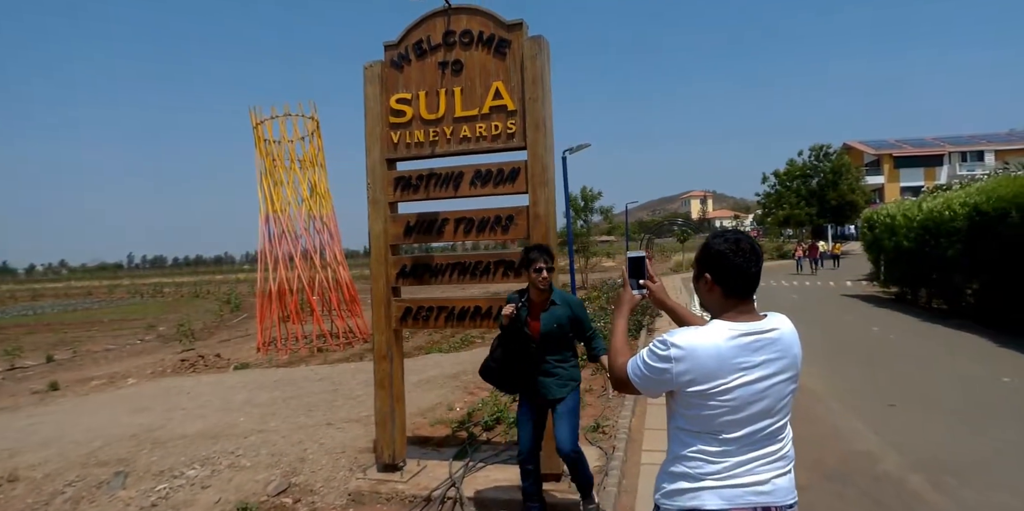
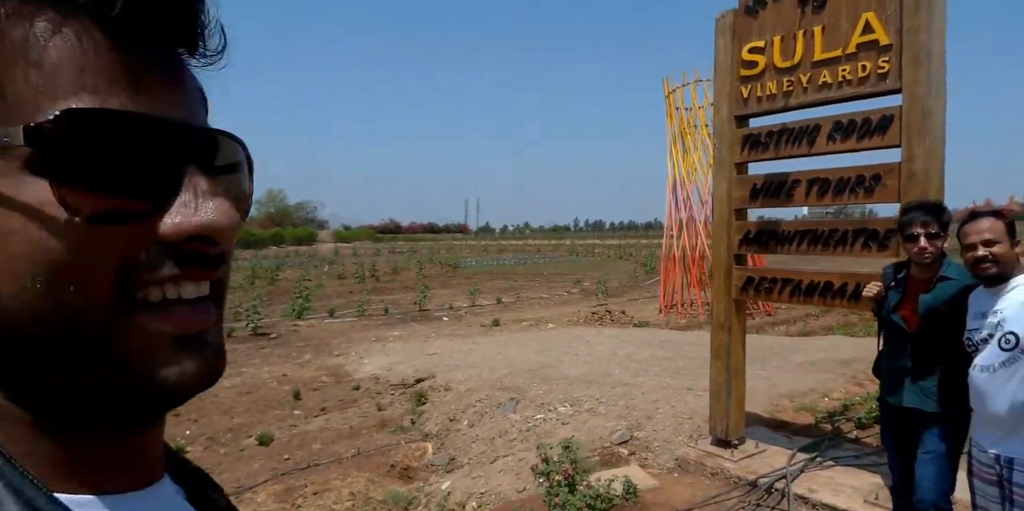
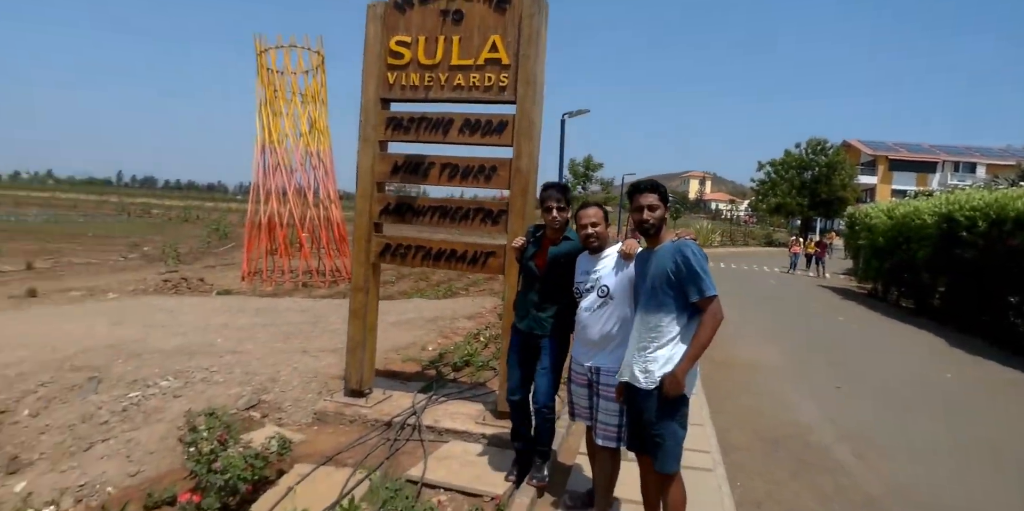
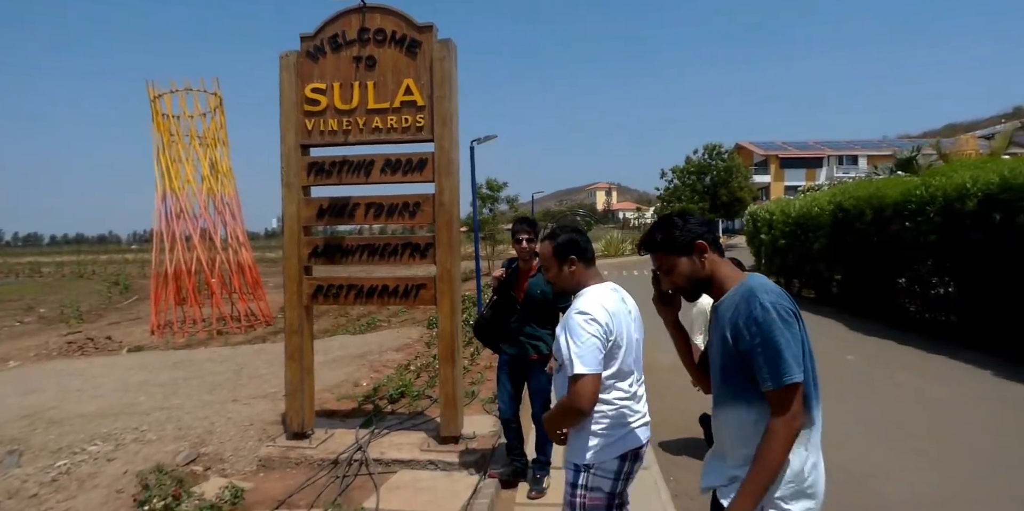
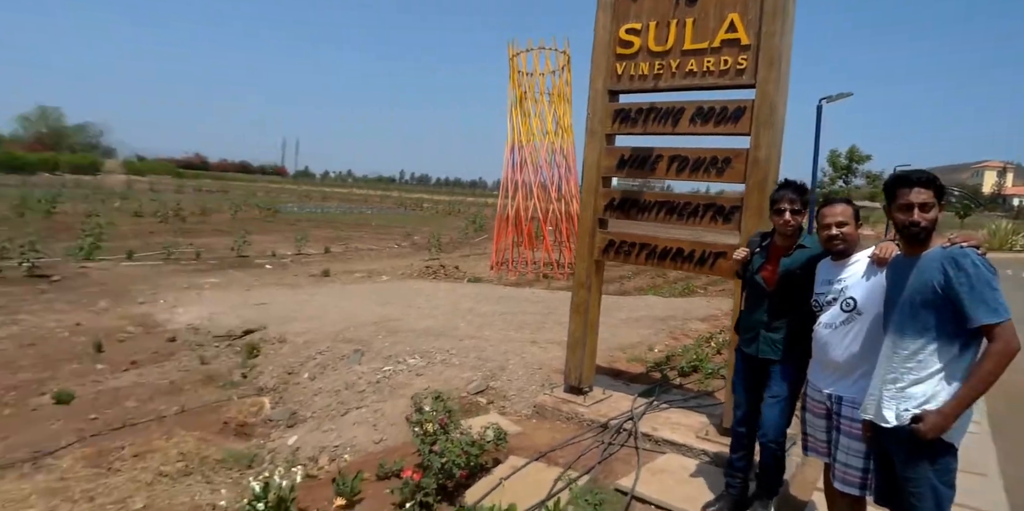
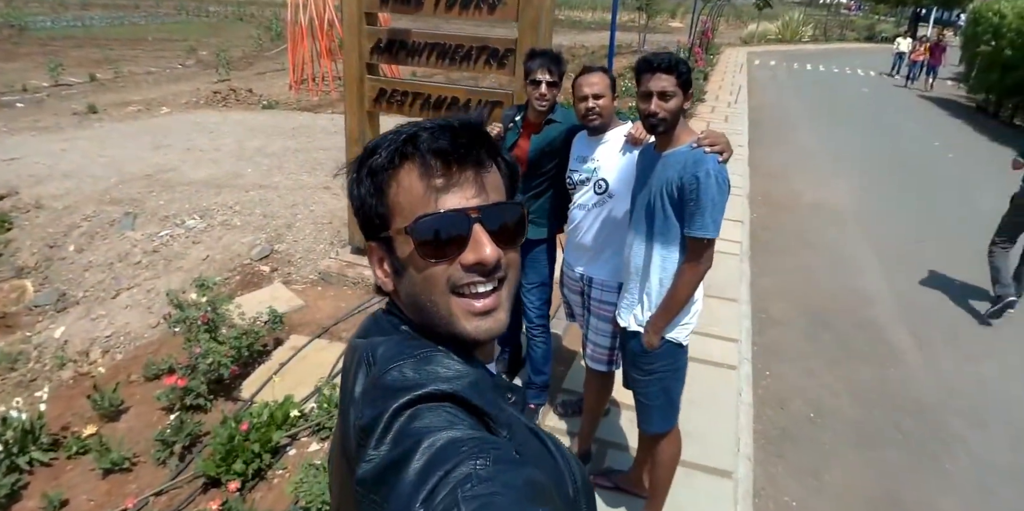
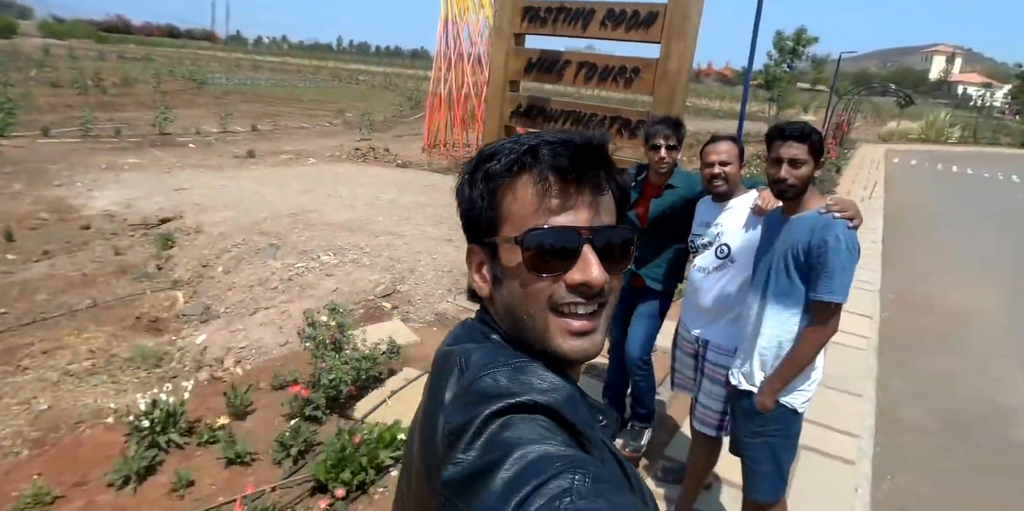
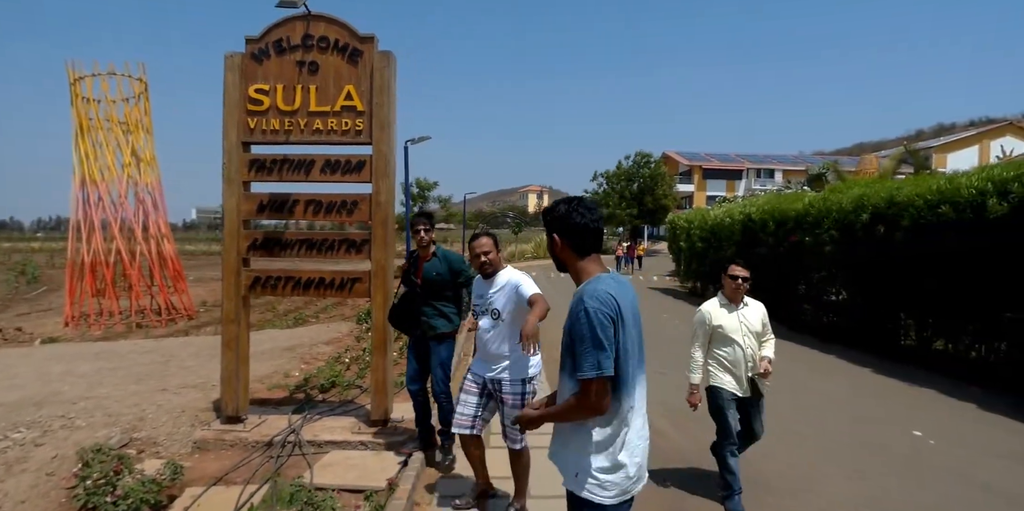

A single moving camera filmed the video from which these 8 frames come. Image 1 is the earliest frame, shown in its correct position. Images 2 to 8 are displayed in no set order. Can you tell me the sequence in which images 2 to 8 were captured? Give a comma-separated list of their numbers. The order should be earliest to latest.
4, 8, 3, 5, 2, 7, 6
